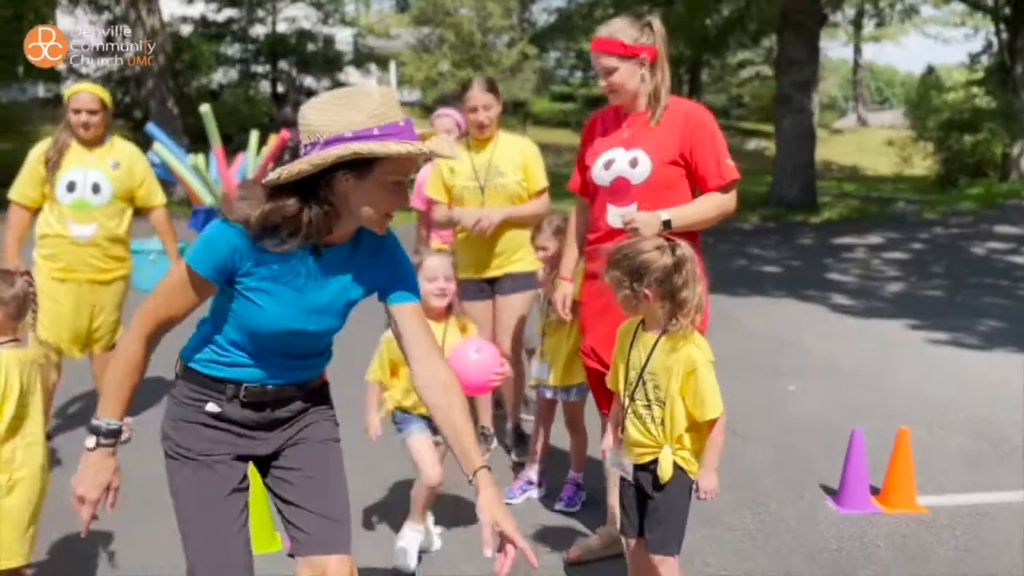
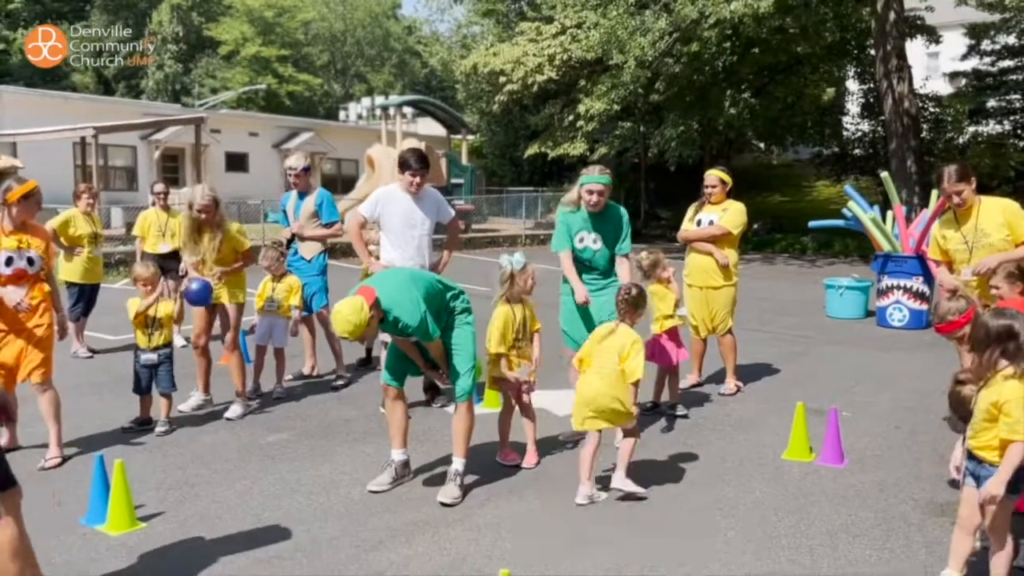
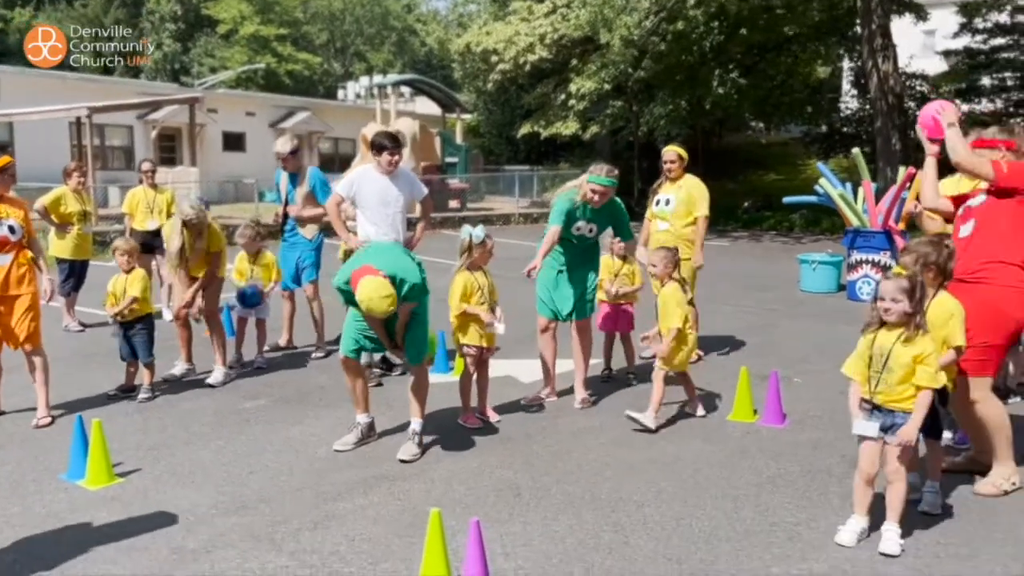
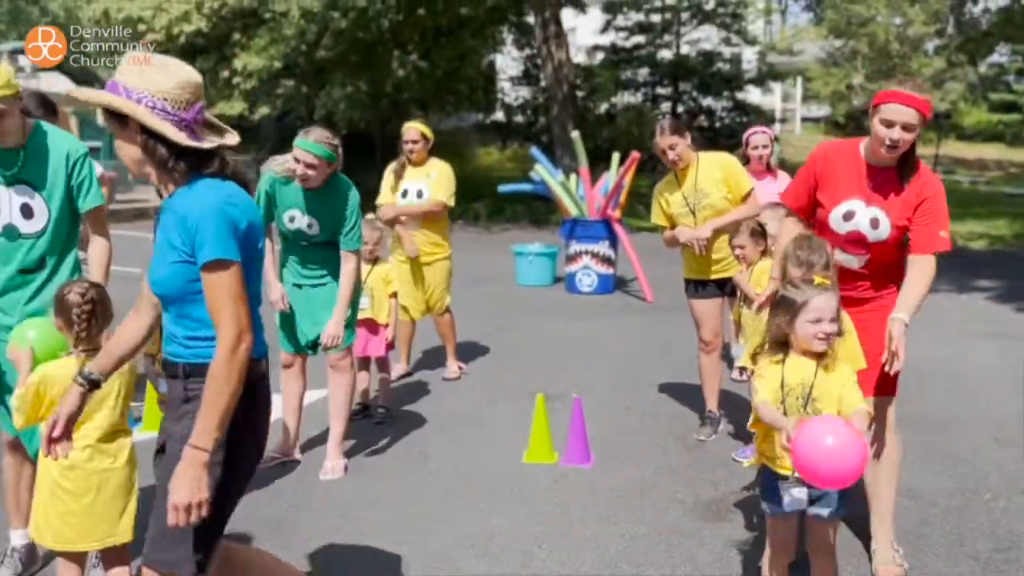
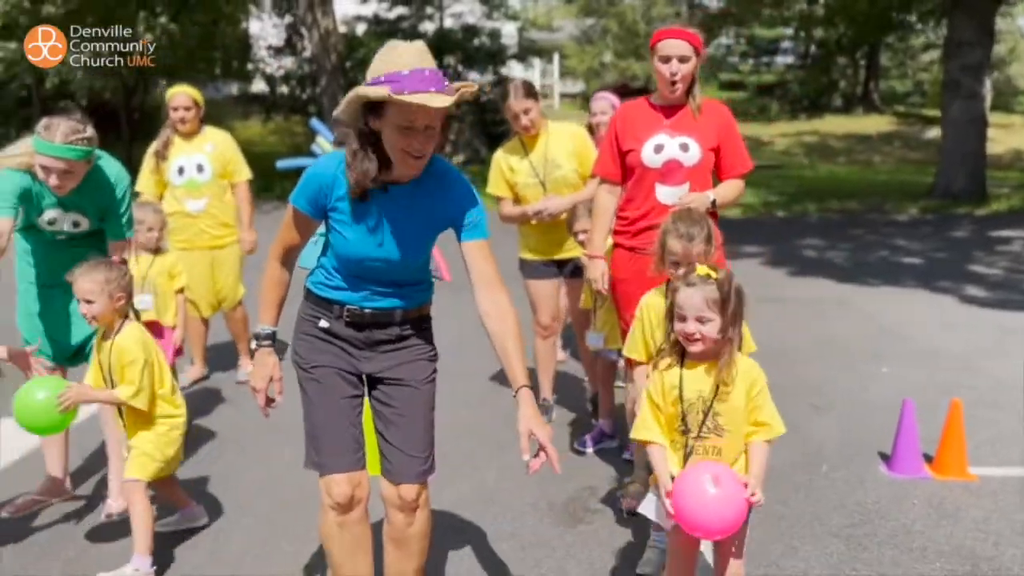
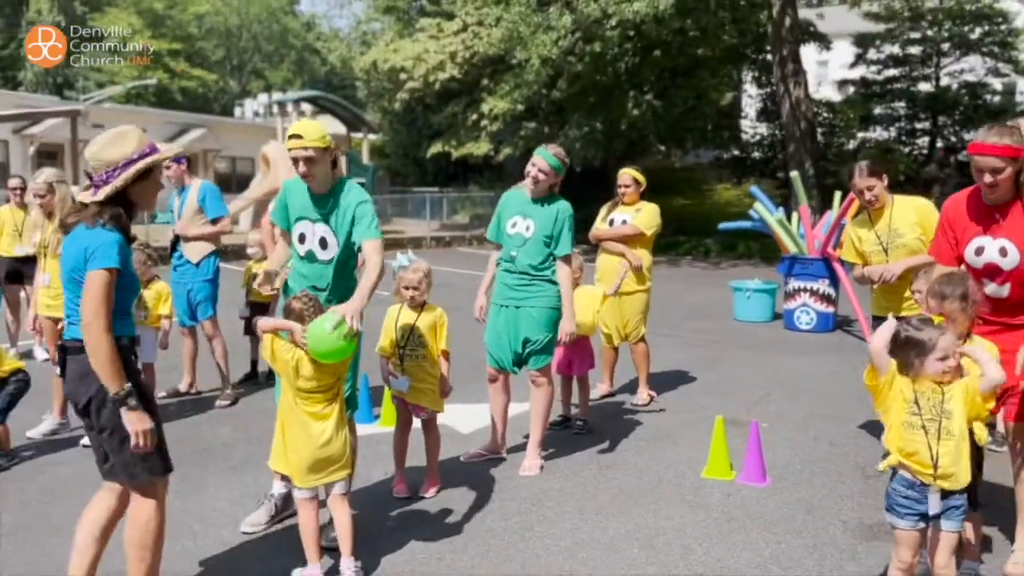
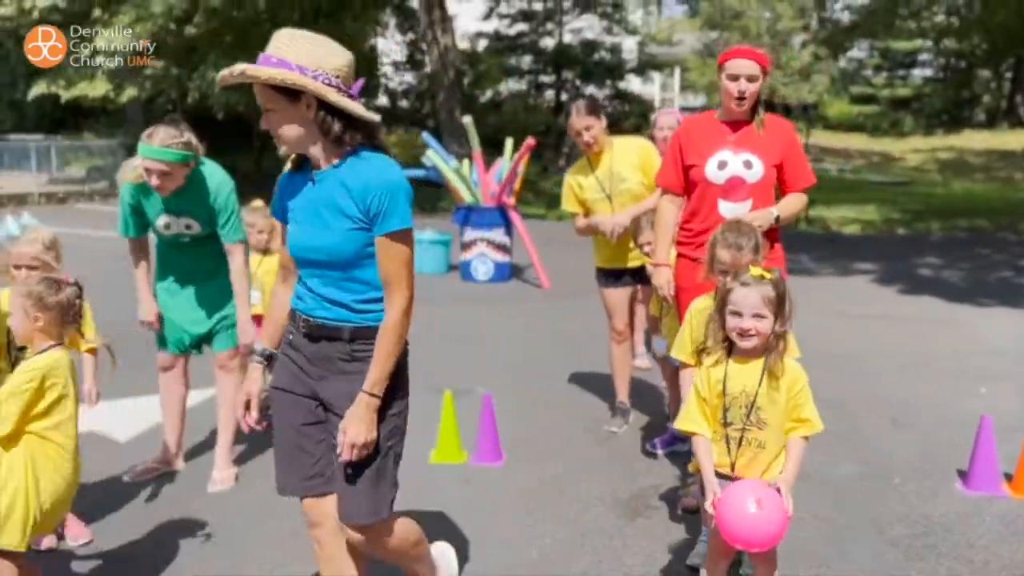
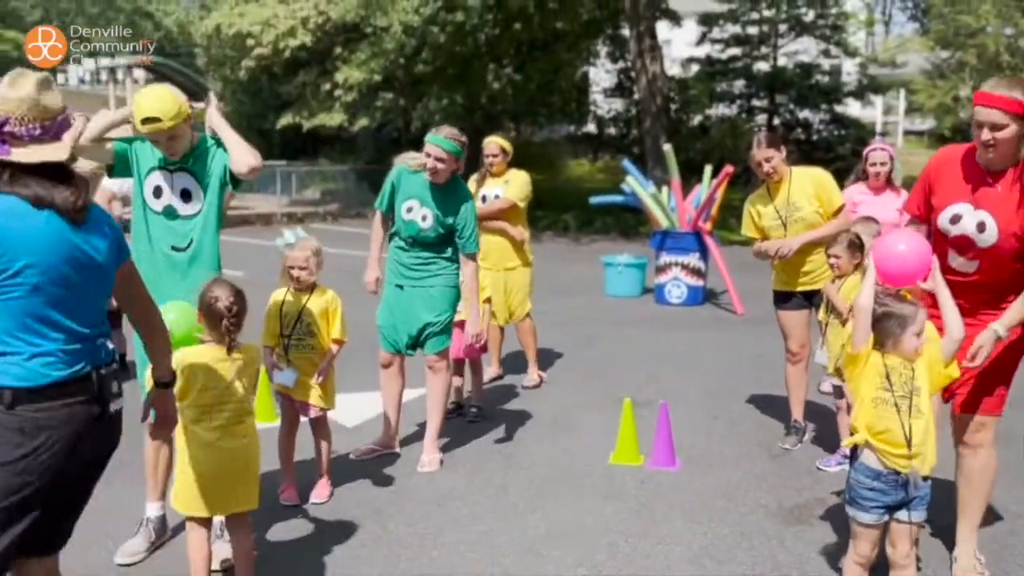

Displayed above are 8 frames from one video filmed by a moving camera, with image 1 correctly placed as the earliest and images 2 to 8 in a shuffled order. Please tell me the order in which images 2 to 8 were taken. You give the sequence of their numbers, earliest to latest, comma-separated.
5, 7, 4, 8, 6, 2, 3
